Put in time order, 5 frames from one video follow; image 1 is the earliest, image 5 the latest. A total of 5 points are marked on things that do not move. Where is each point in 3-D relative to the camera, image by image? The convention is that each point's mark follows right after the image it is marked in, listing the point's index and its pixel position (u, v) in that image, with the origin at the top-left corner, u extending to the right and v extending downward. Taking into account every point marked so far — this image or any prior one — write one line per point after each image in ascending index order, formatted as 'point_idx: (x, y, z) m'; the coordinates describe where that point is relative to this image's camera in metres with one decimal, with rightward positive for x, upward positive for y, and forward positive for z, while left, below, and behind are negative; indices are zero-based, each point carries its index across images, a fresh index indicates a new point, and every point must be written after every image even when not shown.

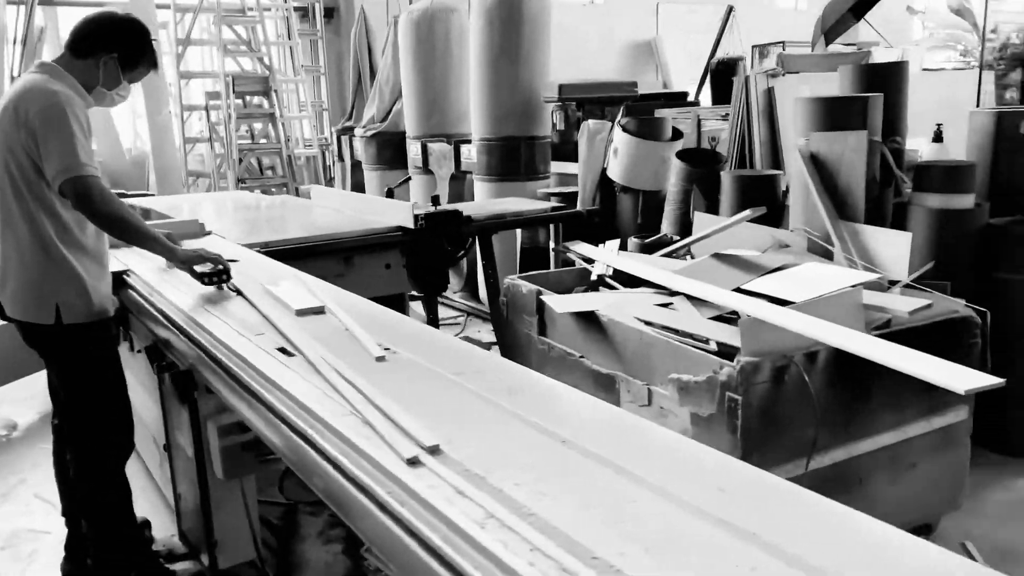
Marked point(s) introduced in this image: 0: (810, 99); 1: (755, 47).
0: (+1.3, +0.9, +3.5) m
1: (+2.1, +2.1, +6.7) m
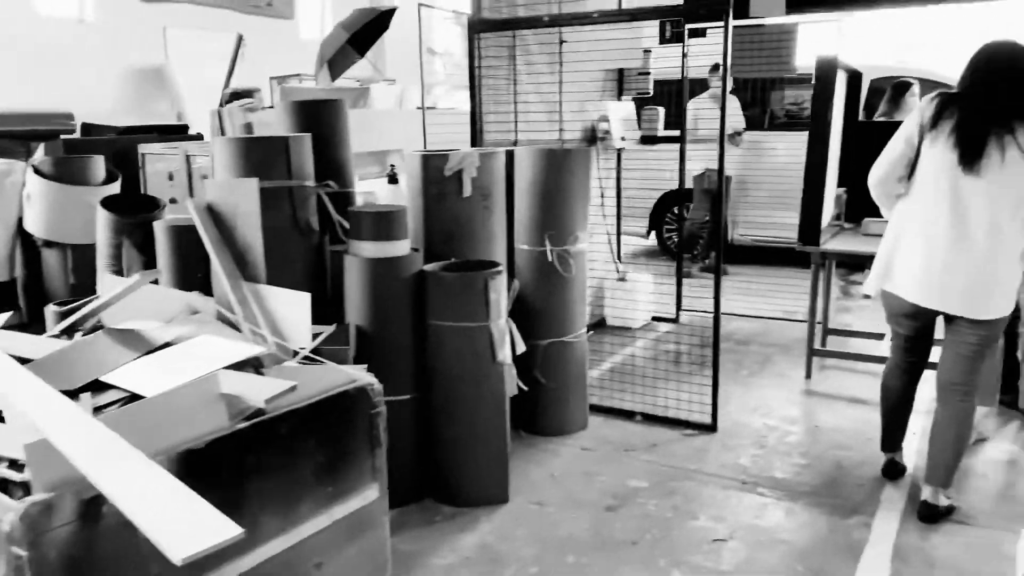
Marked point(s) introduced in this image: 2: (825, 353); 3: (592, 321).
0: (-1.1, +0.6, +3.0) m
1: (-2.0, +1.7, +6.3) m
2: (+1.6, -0.3, +3.9) m
3: (+0.5, -0.2, +4.8) m
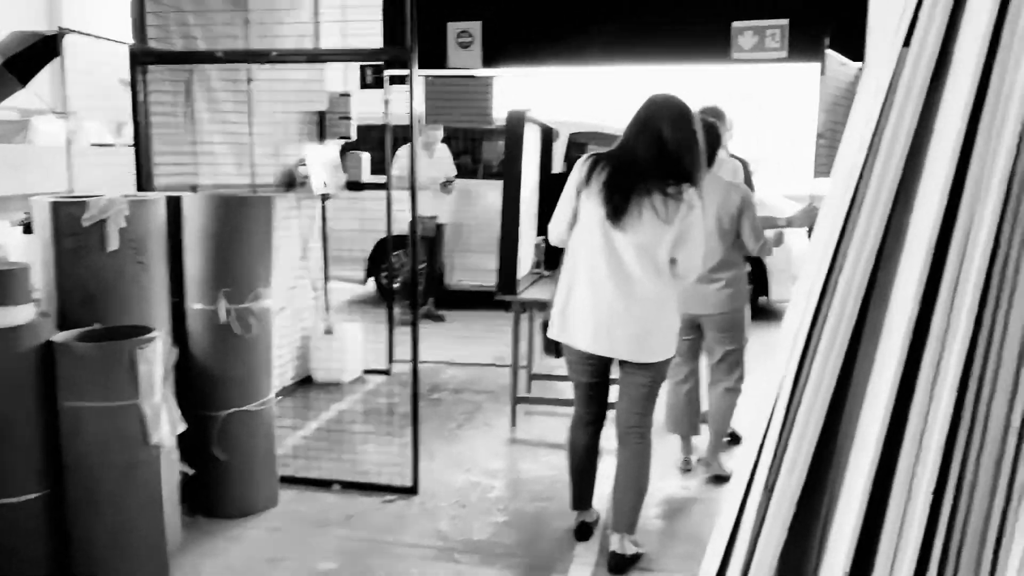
0: (-2.2, +0.3, +2.3) m
1: (-4.1, +1.2, +5.2) m
2: (+0.1, -0.6, +3.9) m
3: (-1.2, -0.5, +4.5) m
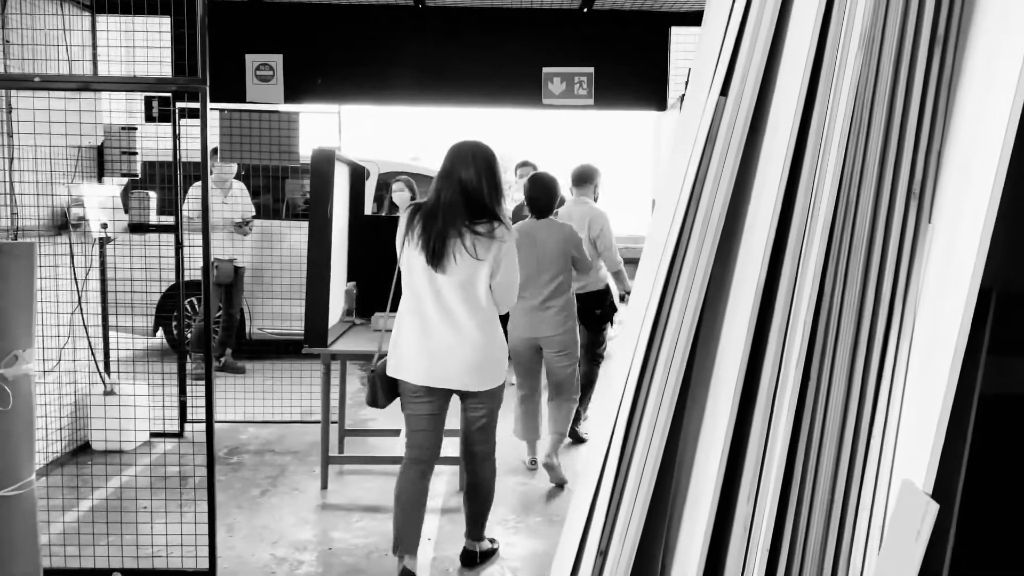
0: (-2.7, +0.1, +1.6) m
1: (-5.2, +0.9, +4.0) m
2: (-0.8, -0.8, +3.6) m
3: (-2.2, -0.8, +3.9) m
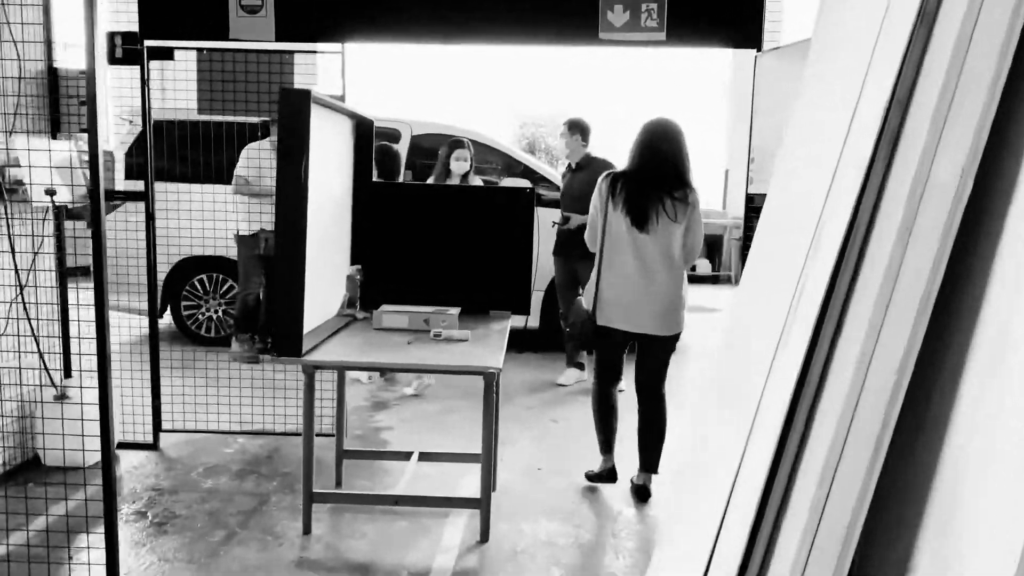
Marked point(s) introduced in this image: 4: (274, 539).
0: (-2.7, +0.1, +0.9) m
1: (-5.0, +1.0, +3.4) m
2: (-0.7, -0.7, +2.8) m
3: (-2.1, -0.7, +3.2) m
4: (-0.9, -0.9, +2.9) m
